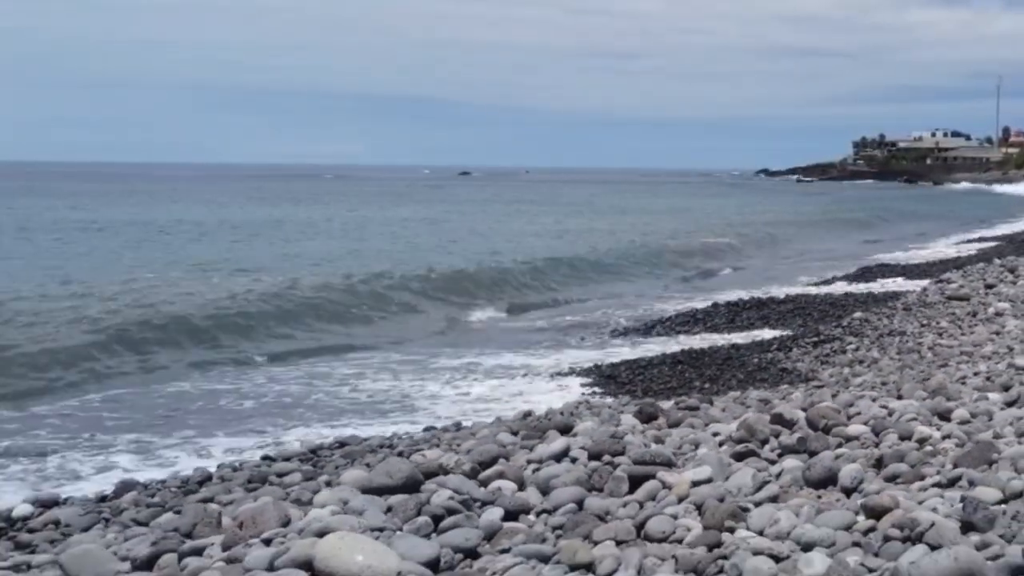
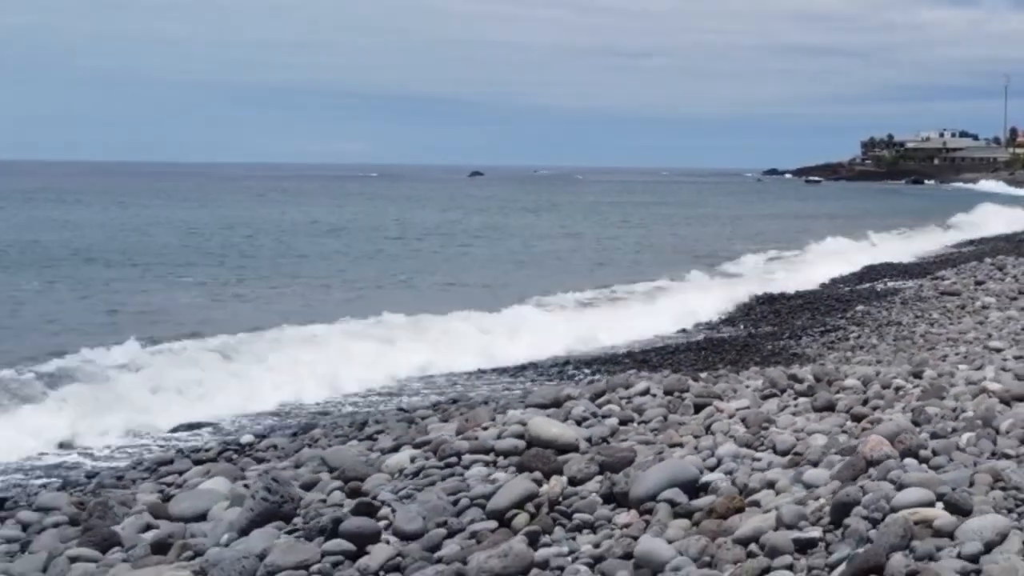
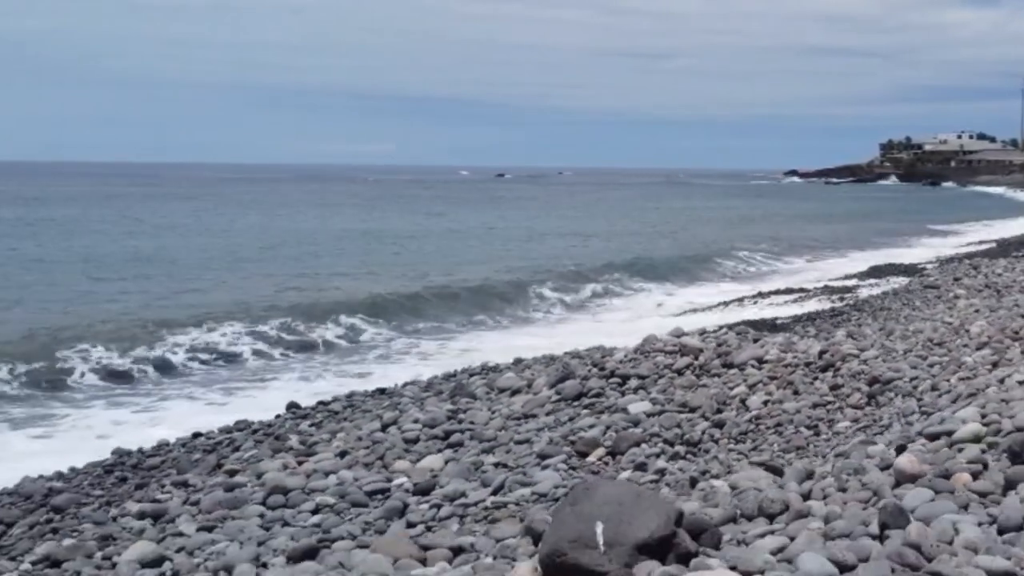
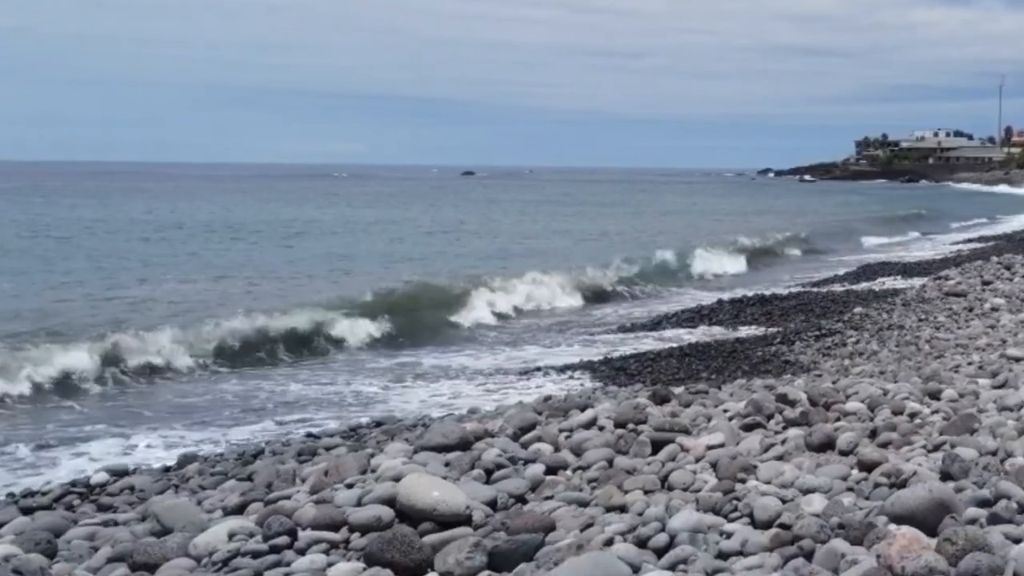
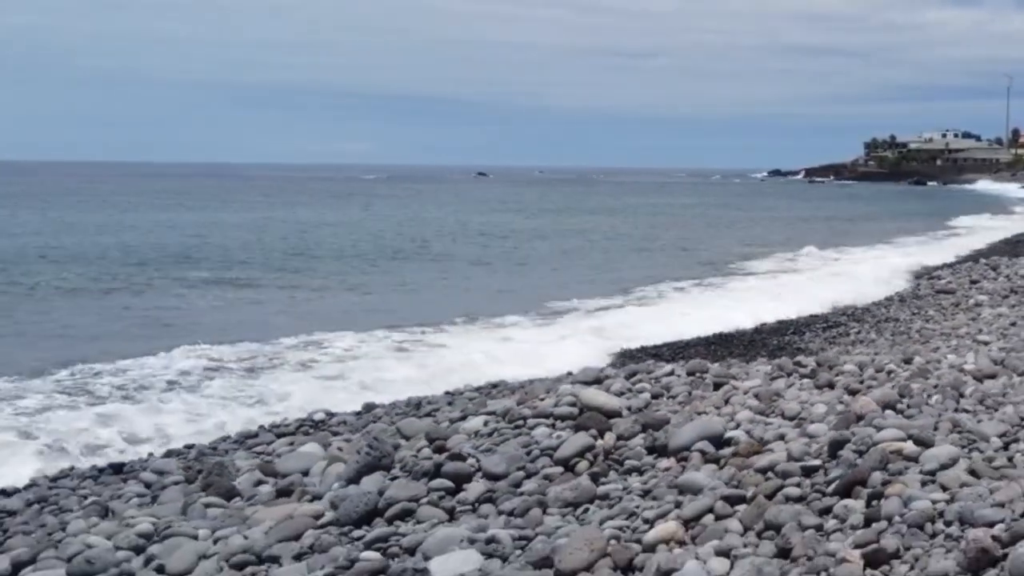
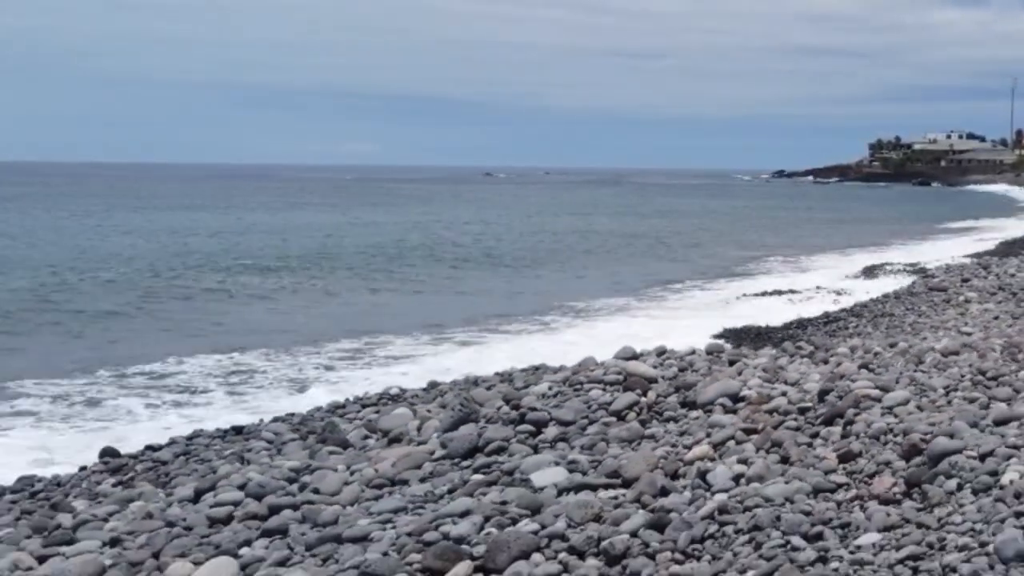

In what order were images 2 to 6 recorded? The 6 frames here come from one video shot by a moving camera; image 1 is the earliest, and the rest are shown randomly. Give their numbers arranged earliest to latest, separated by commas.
4, 2, 5, 6, 3
